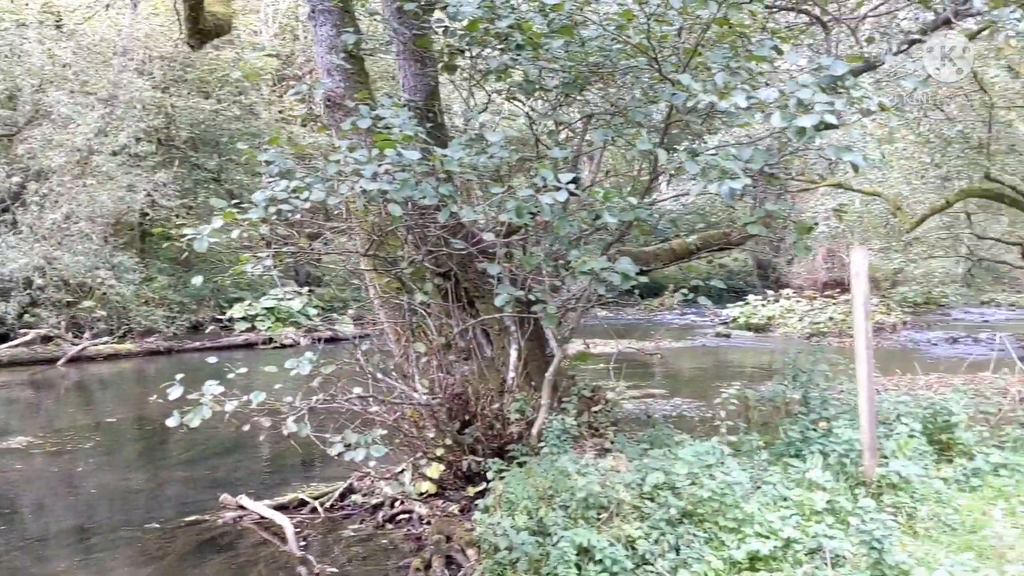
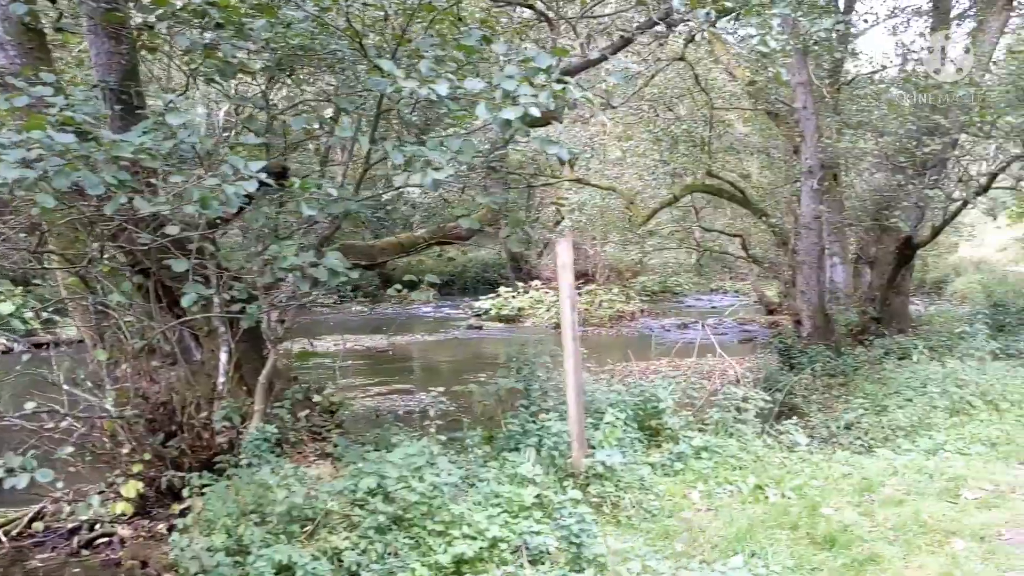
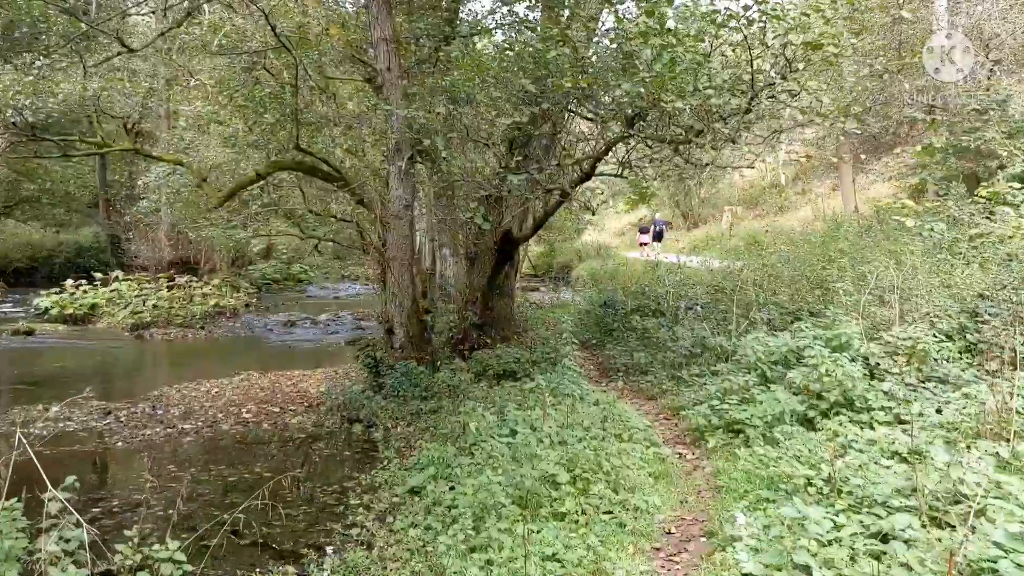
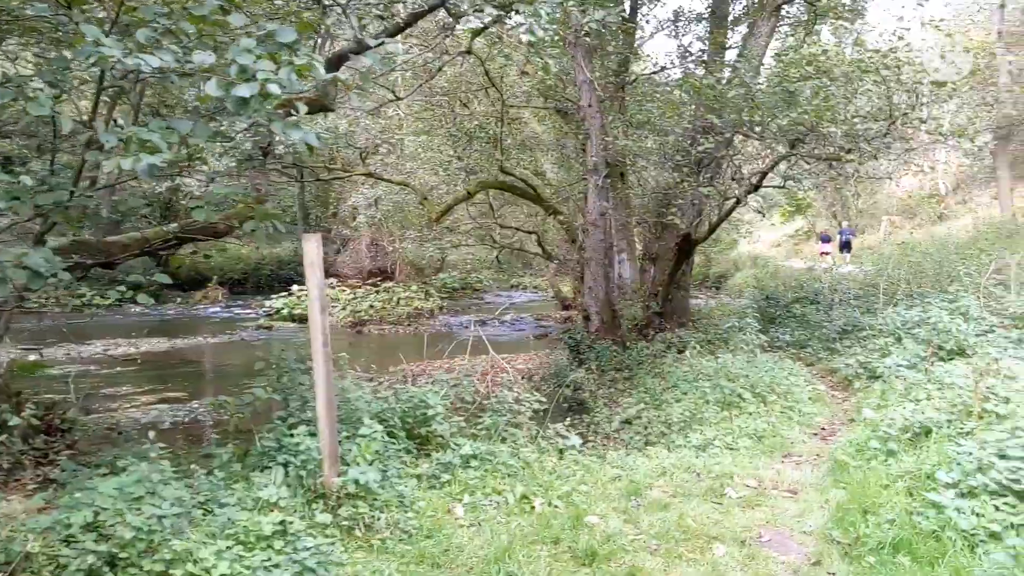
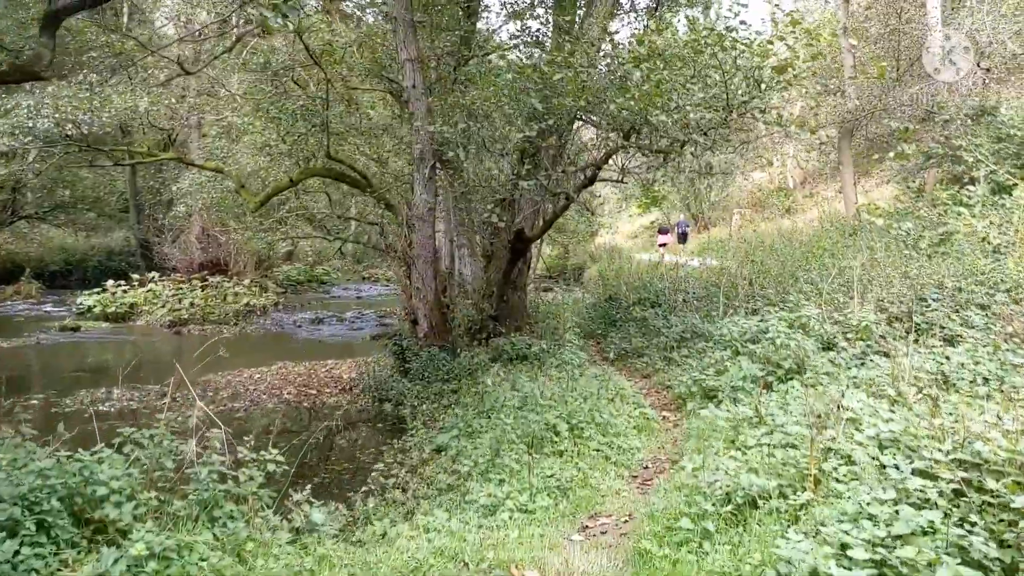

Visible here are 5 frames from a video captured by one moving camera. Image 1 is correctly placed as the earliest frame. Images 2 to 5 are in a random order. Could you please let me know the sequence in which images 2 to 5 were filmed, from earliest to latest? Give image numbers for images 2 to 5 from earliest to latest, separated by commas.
2, 4, 5, 3
